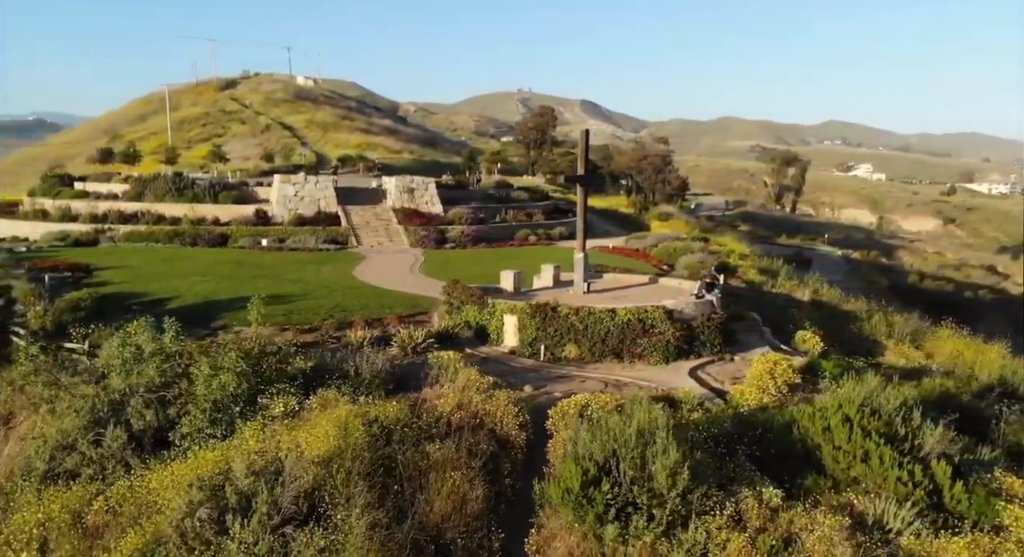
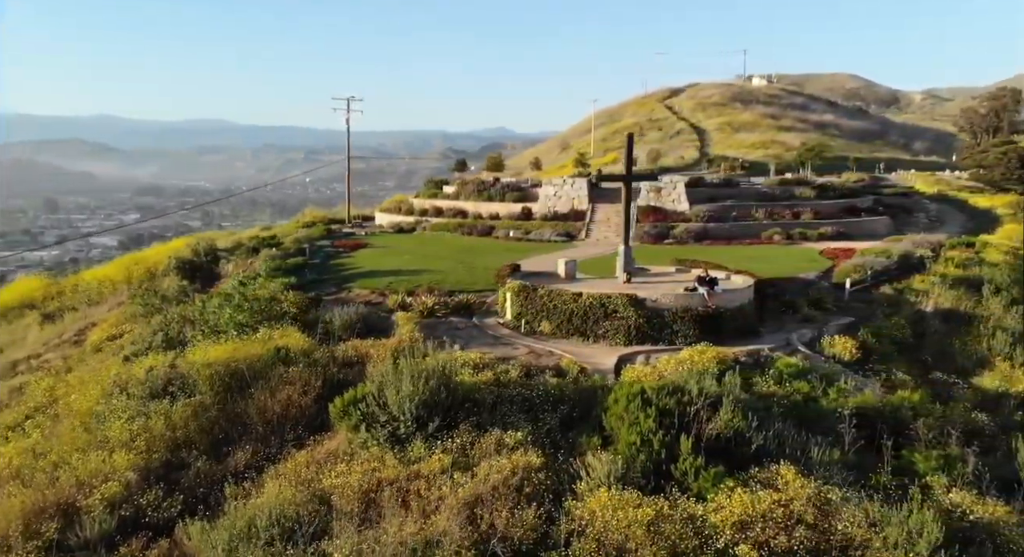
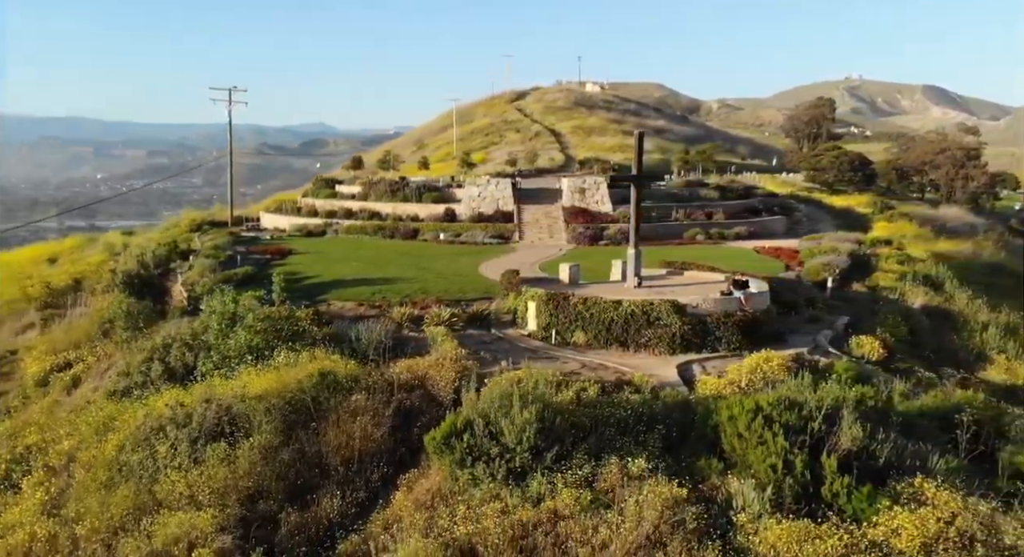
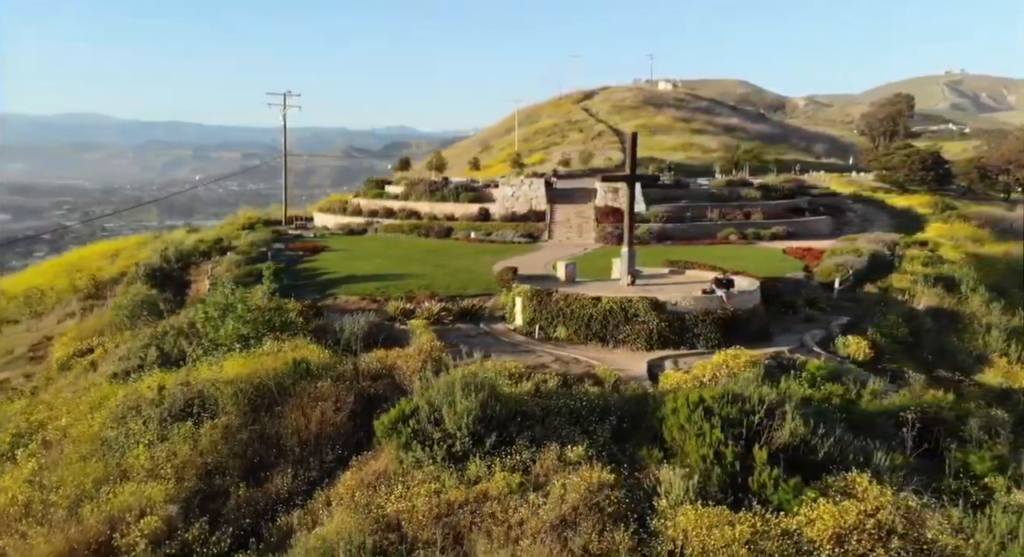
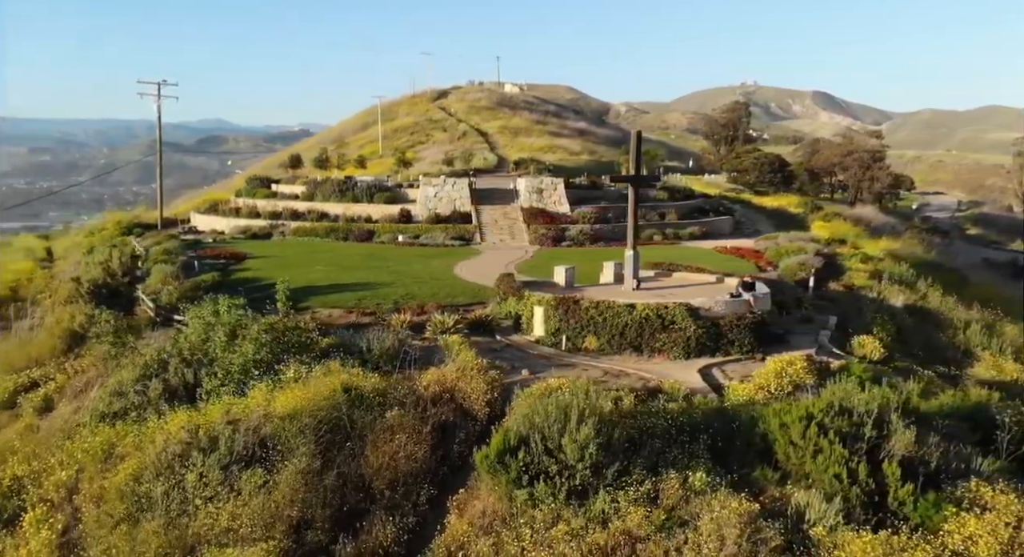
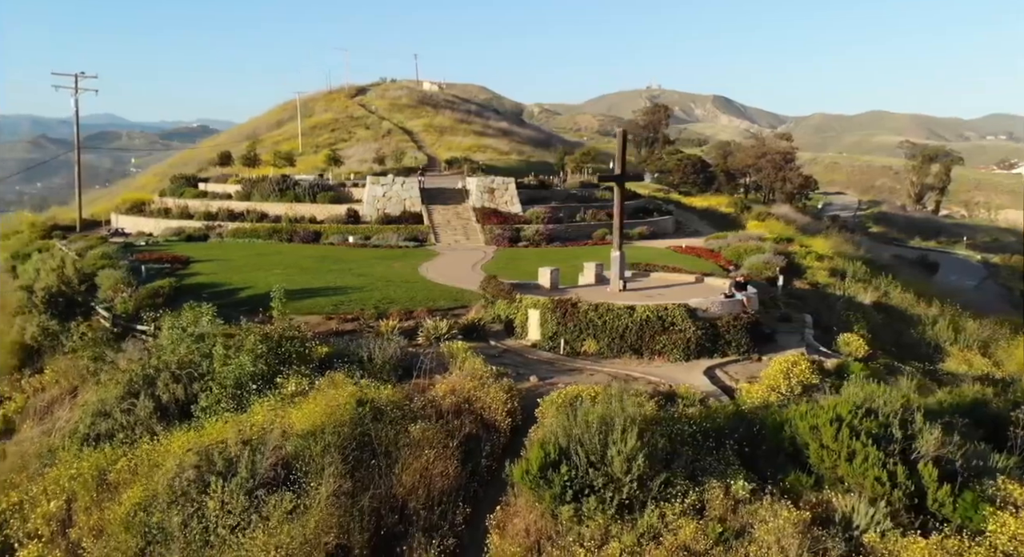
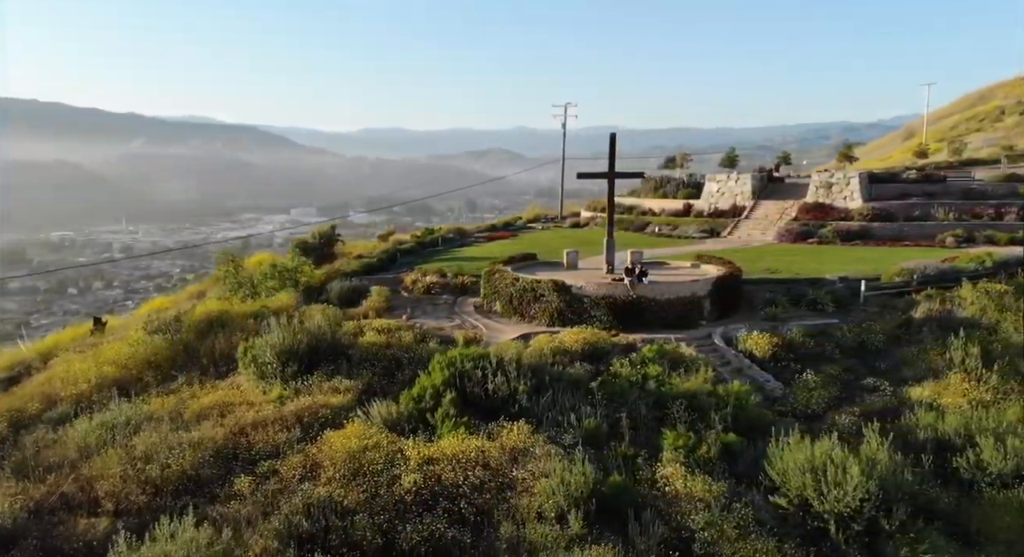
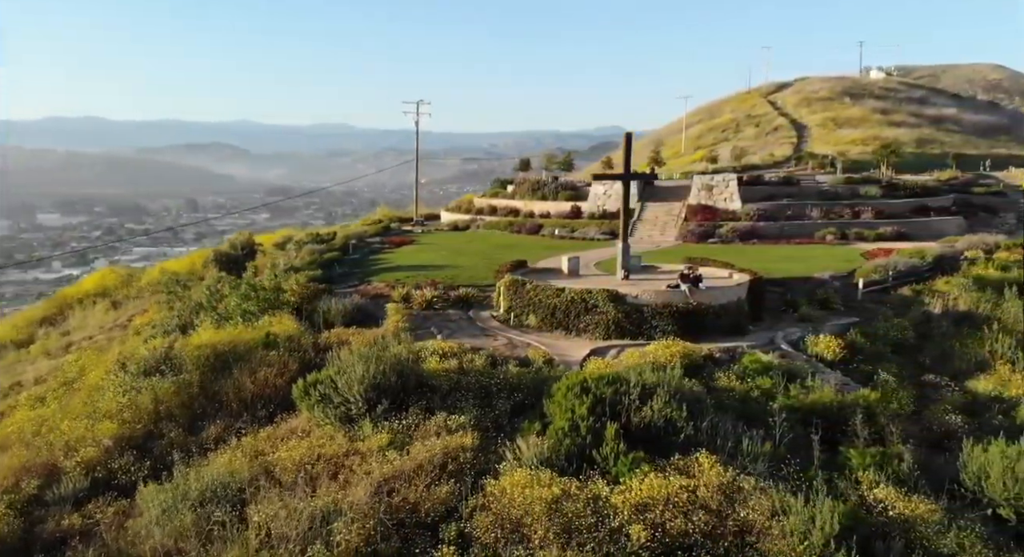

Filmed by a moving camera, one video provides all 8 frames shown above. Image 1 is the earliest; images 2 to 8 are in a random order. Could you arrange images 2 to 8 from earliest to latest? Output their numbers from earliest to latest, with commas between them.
6, 5, 3, 4, 2, 8, 7
